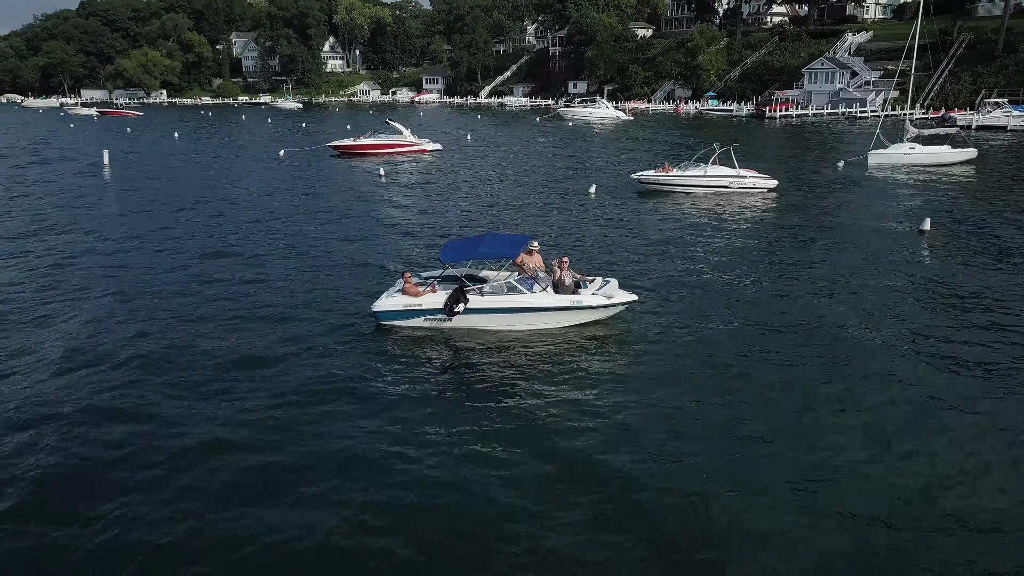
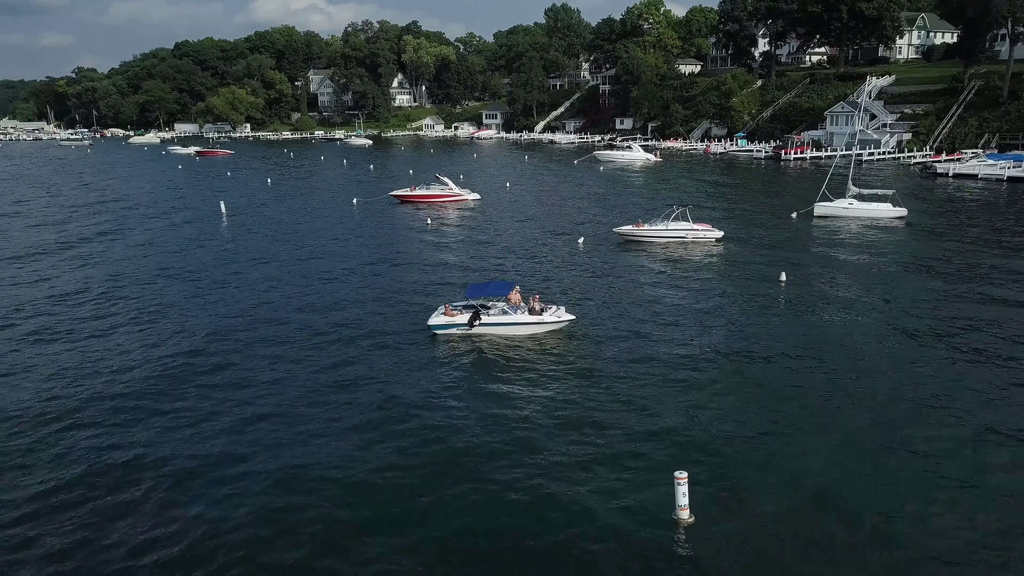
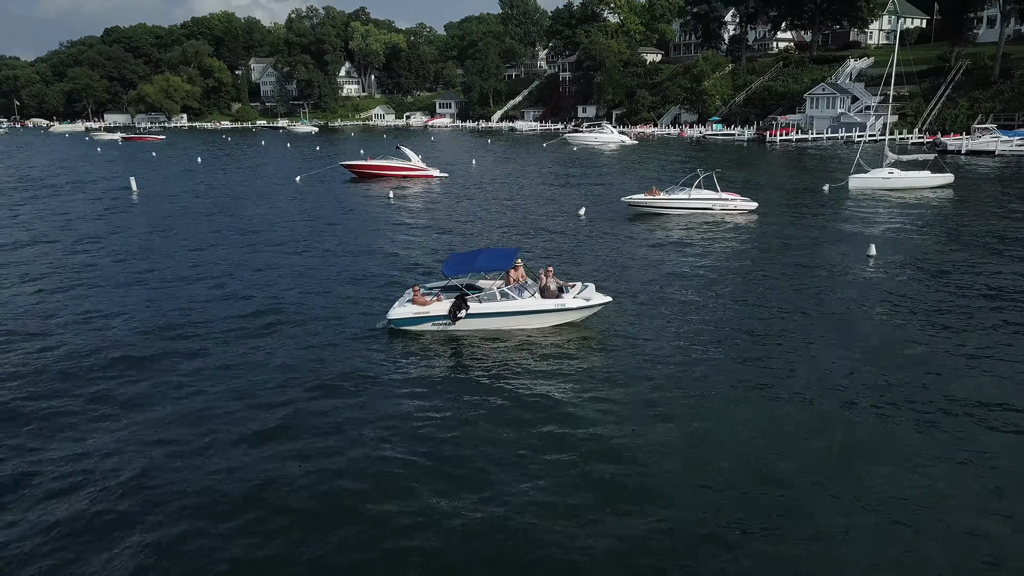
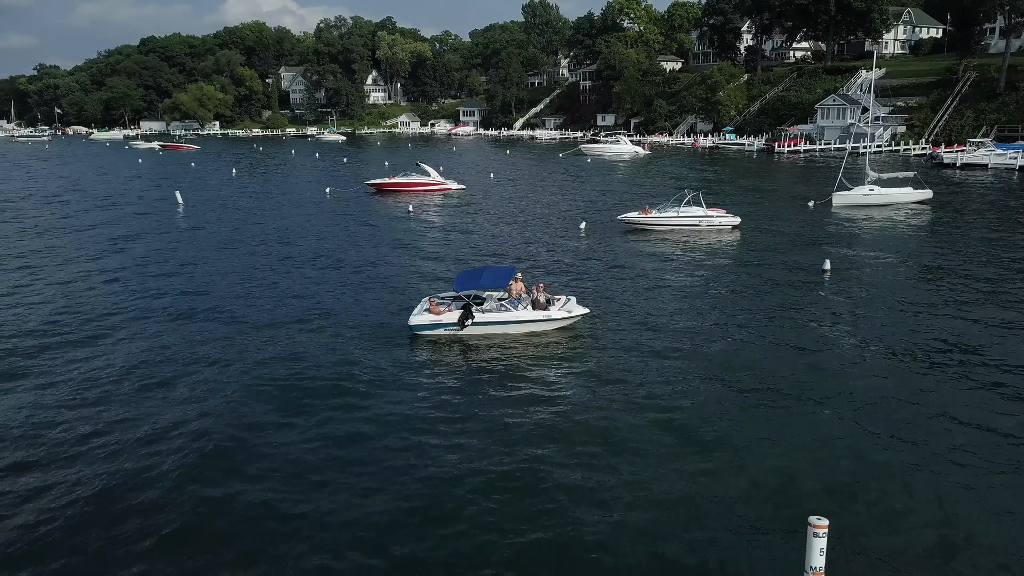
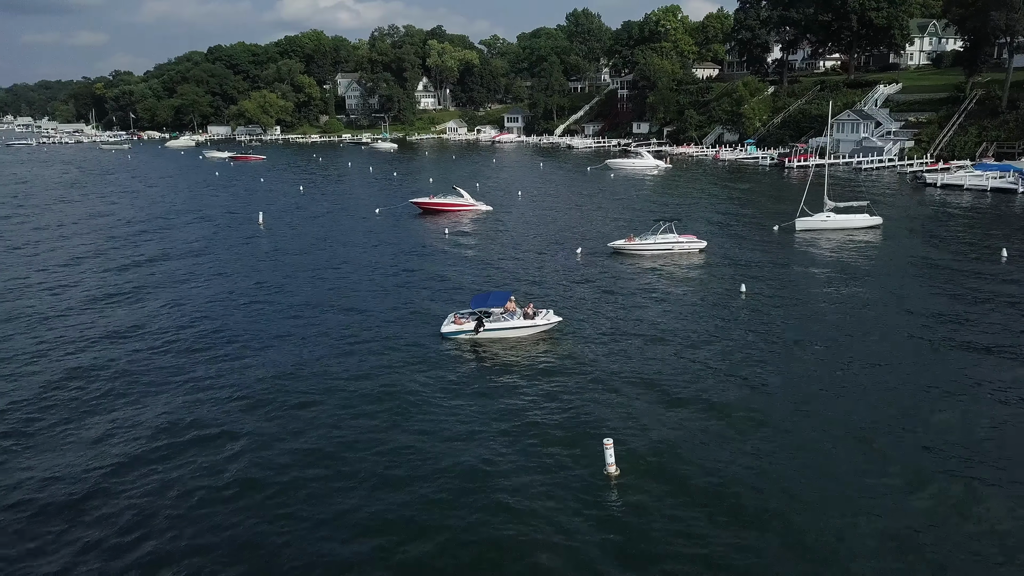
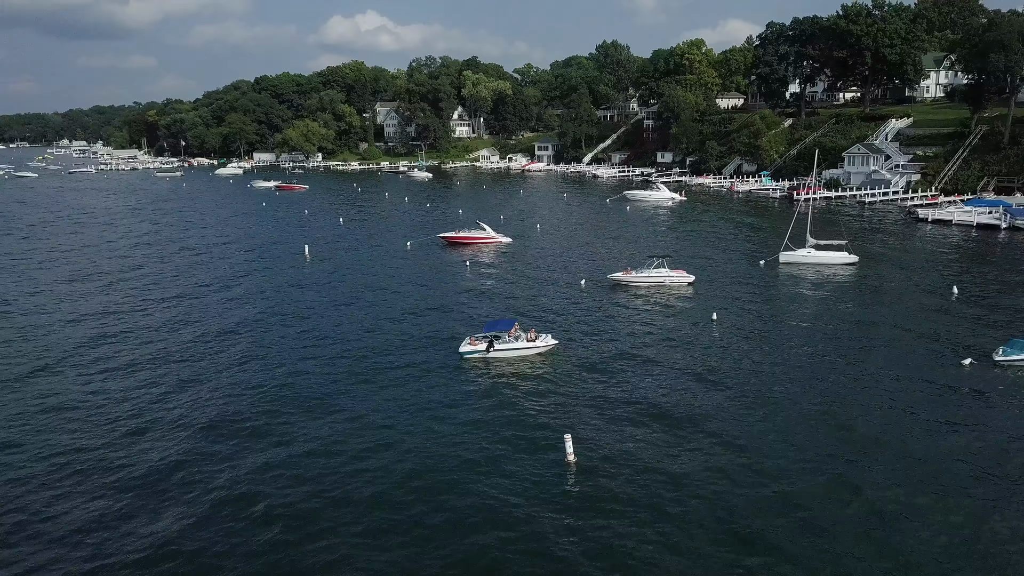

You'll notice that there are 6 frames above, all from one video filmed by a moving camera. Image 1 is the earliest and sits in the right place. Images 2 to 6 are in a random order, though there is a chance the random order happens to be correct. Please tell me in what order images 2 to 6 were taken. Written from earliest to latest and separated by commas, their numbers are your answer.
3, 4, 2, 5, 6
